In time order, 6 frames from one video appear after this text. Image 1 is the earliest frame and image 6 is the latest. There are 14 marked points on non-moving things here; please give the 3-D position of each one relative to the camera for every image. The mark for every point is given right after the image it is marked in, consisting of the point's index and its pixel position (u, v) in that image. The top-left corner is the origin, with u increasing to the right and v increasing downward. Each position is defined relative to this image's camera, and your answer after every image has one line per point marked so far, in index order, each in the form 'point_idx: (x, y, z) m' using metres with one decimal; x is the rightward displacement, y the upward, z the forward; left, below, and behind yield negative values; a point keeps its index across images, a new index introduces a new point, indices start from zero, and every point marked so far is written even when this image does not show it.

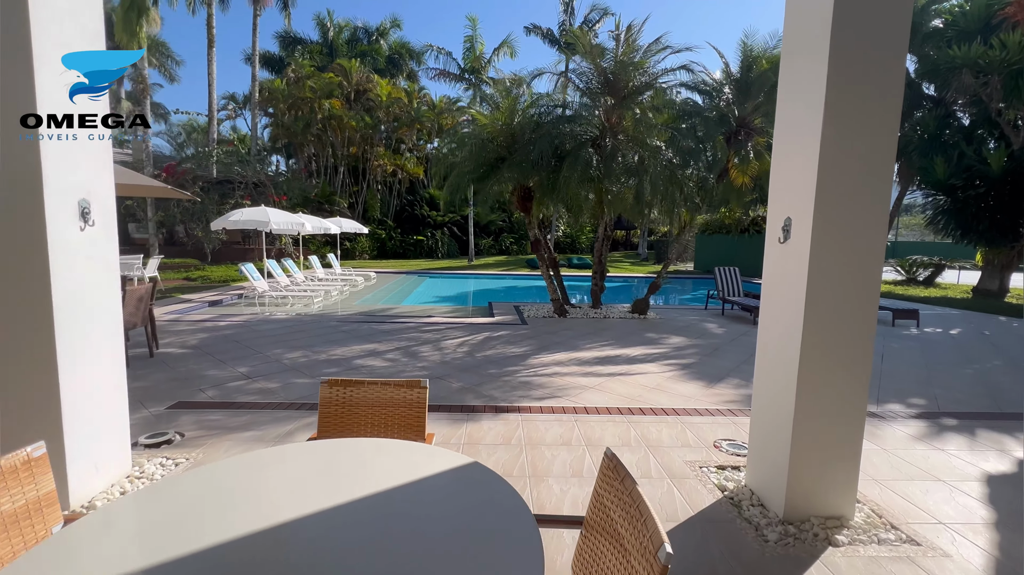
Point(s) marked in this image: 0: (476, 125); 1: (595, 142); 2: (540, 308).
0: (-0.8, +3.5, +9.7) m
1: (+1.7, +3.1, +9.7) m
2: (+0.7, -0.5, +11.1) m
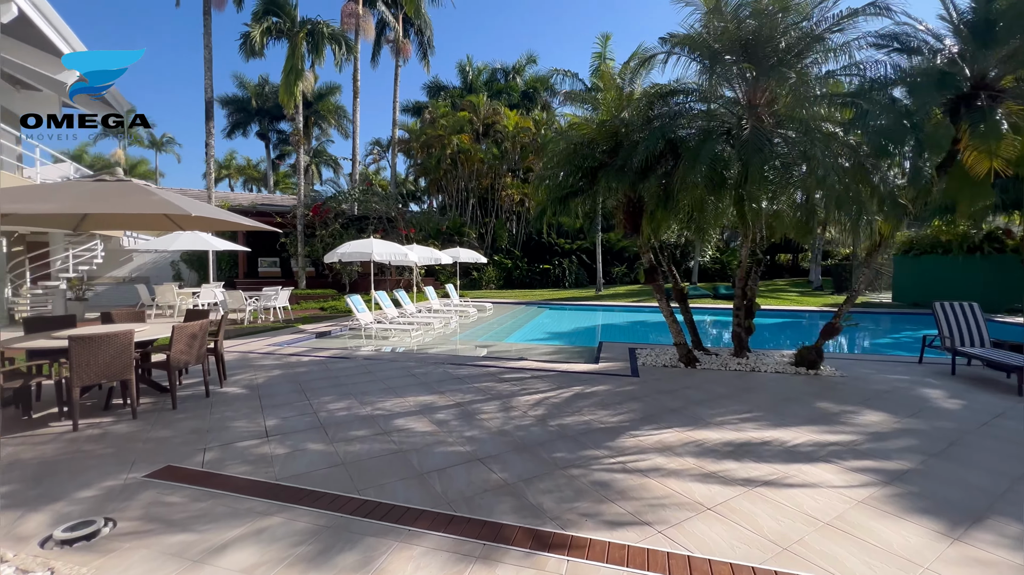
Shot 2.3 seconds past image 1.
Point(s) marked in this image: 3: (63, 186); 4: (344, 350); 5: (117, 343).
0: (+1.1, +2.8, +8.1) m
1: (+3.5, +2.5, +7.3) m
2: (+2.9, -1.3, +8.7) m
3: (-5.5, +1.2, +5.5) m
4: (-3.7, -1.4, +9.8) m
5: (-4.5, -0.6, +5.1) m
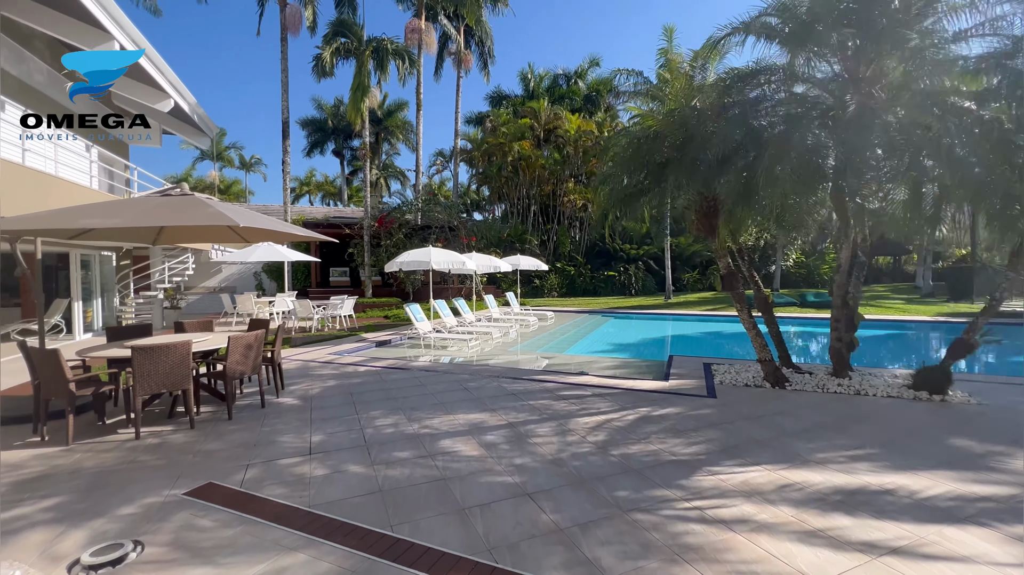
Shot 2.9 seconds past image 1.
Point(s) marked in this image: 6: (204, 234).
0: (+2.0, +2.7, +7.4) m
1: (+4.3, +2.3, +6.2) m
2: (+3.9, -1.4, +7.7) m
3: (-4.8, +1.1, +5.7) m
4: (-2.4, -1.6, +9.7) m
5: (-3.9, -0.8, +5.2) m
6: (-5.1, +0.9, +7.4) m
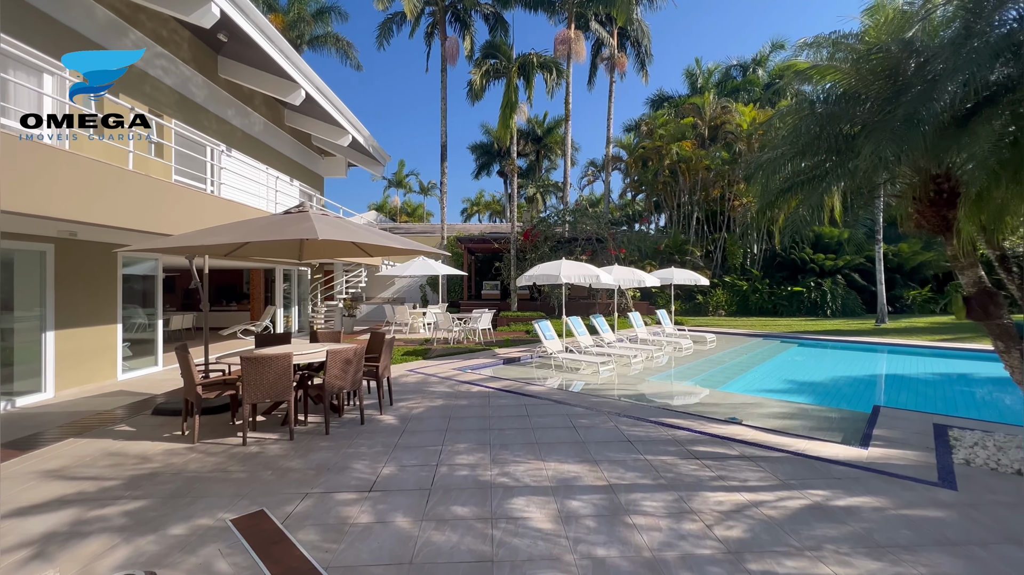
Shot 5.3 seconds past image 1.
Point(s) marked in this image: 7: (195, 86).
0: (+3.6, +2.4, +5.4) m
1: (+5.3, +2.1, +3.5) m
2: (+5.4, -1.7, +4.9) m
3: (-3.4, +0.9, +6.2) m
4: (+0.2, -1.9, +9.0) m
5: (-2.8, -0.9, +5.3) m
6: (-3.1, +0.7, +7.9) m
7: (-7.9, +5.0, +11.2) m
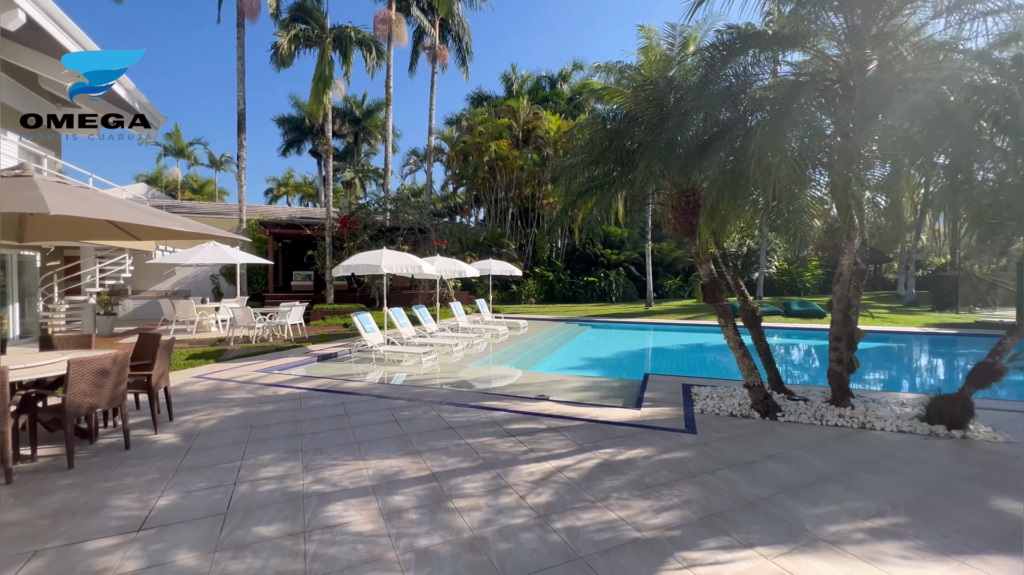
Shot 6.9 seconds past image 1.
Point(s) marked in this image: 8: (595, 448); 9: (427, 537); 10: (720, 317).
0: (+1.3, +2.5, +6.3) m
1: (+3.6, +2.2, +5.2) m
2: (+3.1, -1.6, +6.6) m
3: (-5.5, +1.0, +4.4) m
4: (-3.2, -1.7, +8.5) m
5: (-4.6, -0.8, +3.9) m
6: (-5.8, +0.8, +6.1) m
7: (-11.6, +5.1, +7.3) m
8: (+0.9, -1.7, +4.8) m
9: (-0.6, -1.8, +3.2) m
10: (+2.9, -0.4, +6.3) m
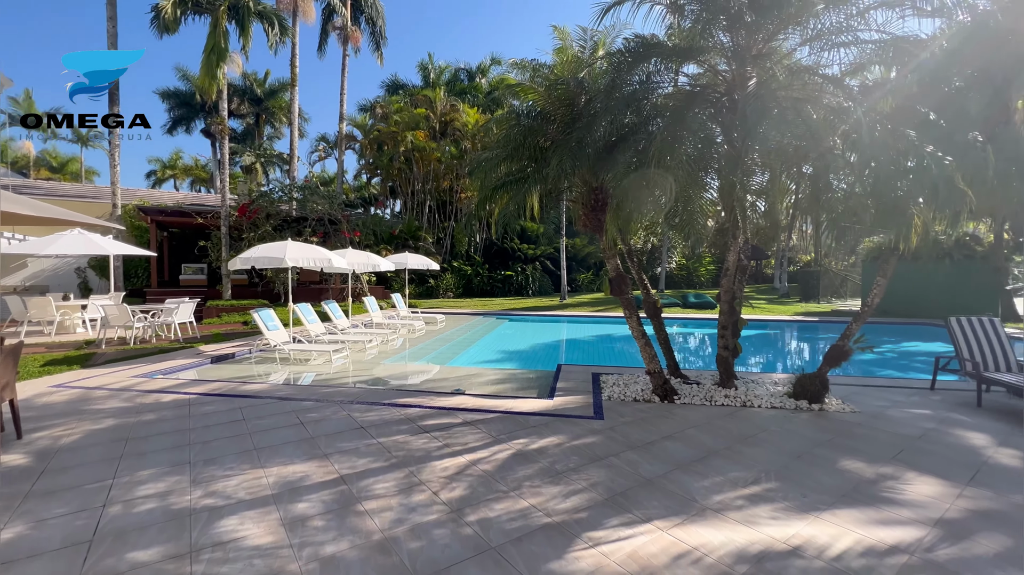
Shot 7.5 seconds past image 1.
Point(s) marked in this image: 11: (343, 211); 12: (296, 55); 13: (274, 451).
0: (+0.1, +2.6, +6.4) m
1: (+2.6, +2.3, +5.7) m
2: (+1.9, -1.5, +7.0) m
3: (-6.3, +1.0, +3.3) m
4: (-4.7, -1.6, +7.8) m
5: (-5.2, -0.8, +3.0) m
6: (-6.9, +0.9, +5.0) m
7: (-12.7, +5.2, +5.1) m
8: (0.0, -1.6, +4.9) m
9: (-1.2, -1.7, +3.1) m
10: (+1.7, -0.3, +6.7) m
11: (-7.1, +3.2, +19.1) m
12: (-9.0, +9.7, +18.8) m
13: (-2.4, -1.7, +4.6) m
